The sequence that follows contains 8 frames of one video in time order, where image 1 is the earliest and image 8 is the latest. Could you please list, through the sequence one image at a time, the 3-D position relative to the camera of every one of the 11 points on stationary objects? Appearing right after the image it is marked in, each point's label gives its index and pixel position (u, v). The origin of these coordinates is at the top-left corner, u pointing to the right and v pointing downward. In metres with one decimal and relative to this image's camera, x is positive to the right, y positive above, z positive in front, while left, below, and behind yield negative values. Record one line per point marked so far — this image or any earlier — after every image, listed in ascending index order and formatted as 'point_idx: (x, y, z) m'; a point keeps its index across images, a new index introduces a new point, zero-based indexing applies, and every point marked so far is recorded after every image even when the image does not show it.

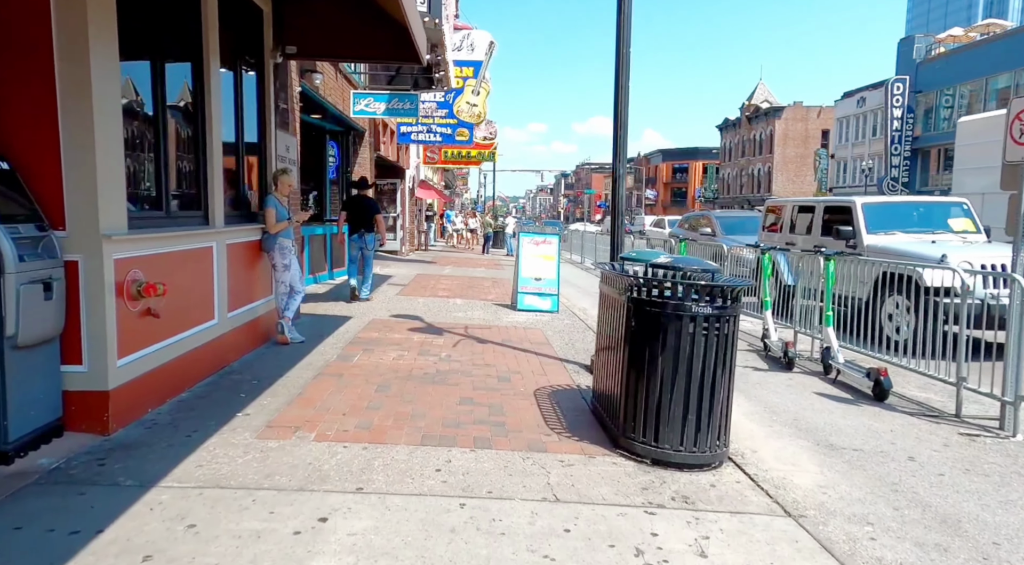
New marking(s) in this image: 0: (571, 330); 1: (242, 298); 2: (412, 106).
0: (+0.8, -0.7, +9.1) m
1: (-2.6, -0.2, +6.5) m
2: (-1.7, +3.1, +11.7) m
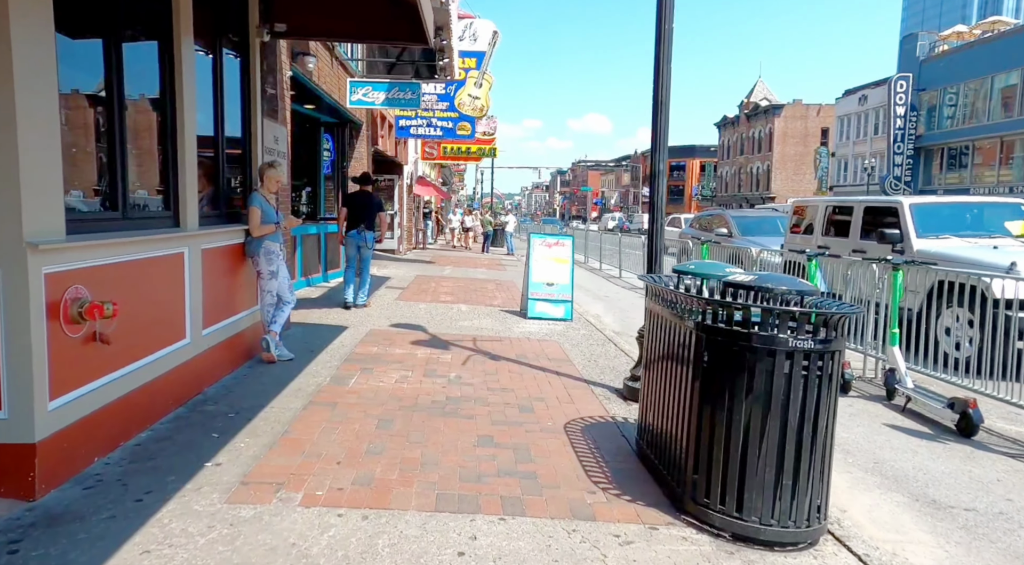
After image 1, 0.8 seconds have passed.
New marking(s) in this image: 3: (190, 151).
0: (+1.0, -0.8, +8.3) m
1: (-2.4, -0.2, +5.6) m
2: (-1.6, +3.0, +10.8) m
3: (-2.4, +1.0, +5.0) m
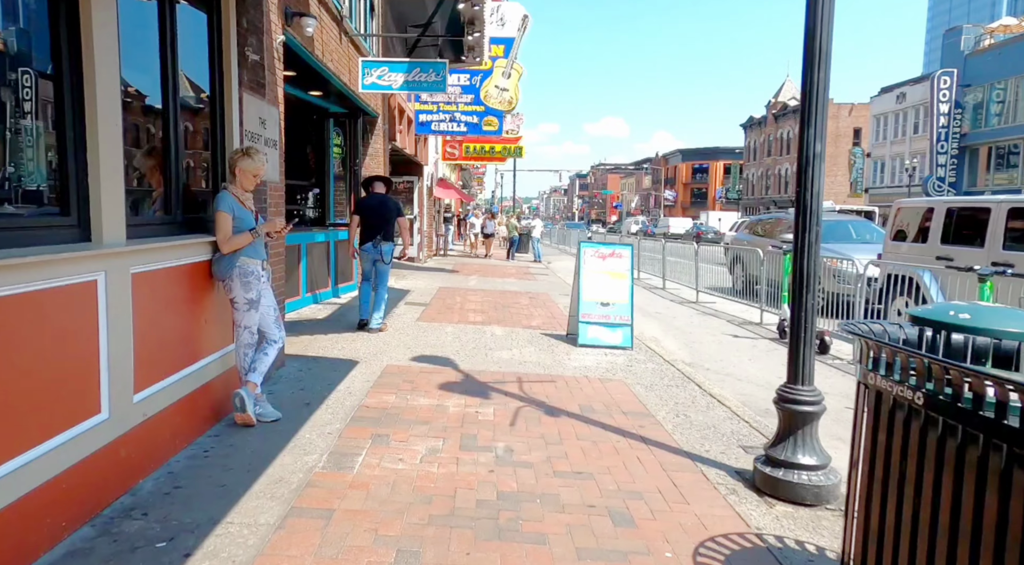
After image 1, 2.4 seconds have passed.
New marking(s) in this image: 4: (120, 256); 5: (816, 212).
0: (+1.5, -1.0, +6.5) m
1: (-2.0, -0.5, +3.9) m
2: (-1.0, +2.8, +9.1) m
3: (-2.0, +0.8, +3.3) m
4: (-1.9, +0.1, +3.3) m
5: (+1.7, +0.4, +3.6) m
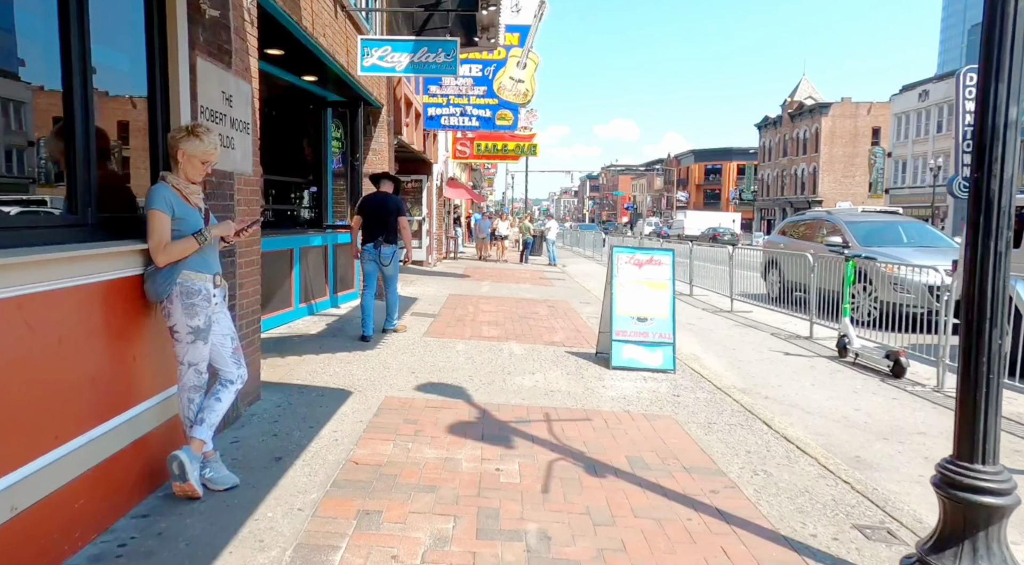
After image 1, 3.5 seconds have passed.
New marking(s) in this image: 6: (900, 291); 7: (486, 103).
0: (+1.7, -1.1, +5.3) m
1: (-1.8, -0.6, +2.8) m
2: (-0.7, +2.7, +8.0) m
3: (-1.8, +0.7, +2.2) m
4: (-1.8, 0.0, +2.2) m
5: (+1.8, +0.3, +2.5) m
6: (+4.9, -0.1, +8.6) m
7: (-0.6, +4.0, +15.0) m
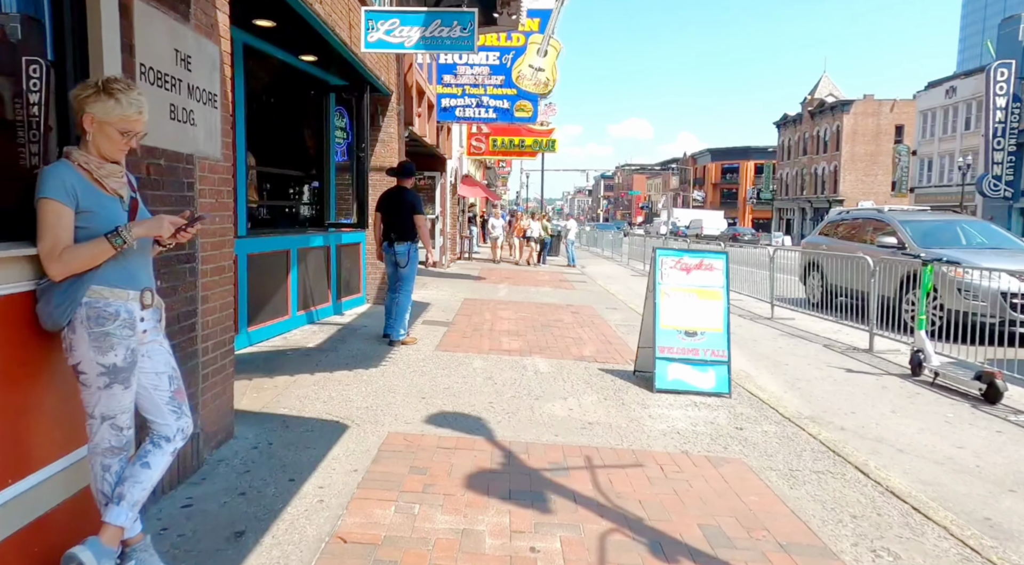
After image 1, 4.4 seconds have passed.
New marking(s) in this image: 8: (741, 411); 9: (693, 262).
0: (+1.9, -1.2, +4.2) m
1: (-1.7, -0.6, +1.8) m
2: (-0.5, +2.6, +7.0) m
3: (-1.7, +0.6, +1.2) m
4: (-1.6, 0.0, +1.2) m
5: (+2.0, +0.2, +1.4) m
6: (+5.2, -0.2, +7.5) m
7: (-0.2, +3.9, +14.0) m
8: (+1.9, -1.1, +5.5) m
9: (+1.7, +0.2, +6.2) m
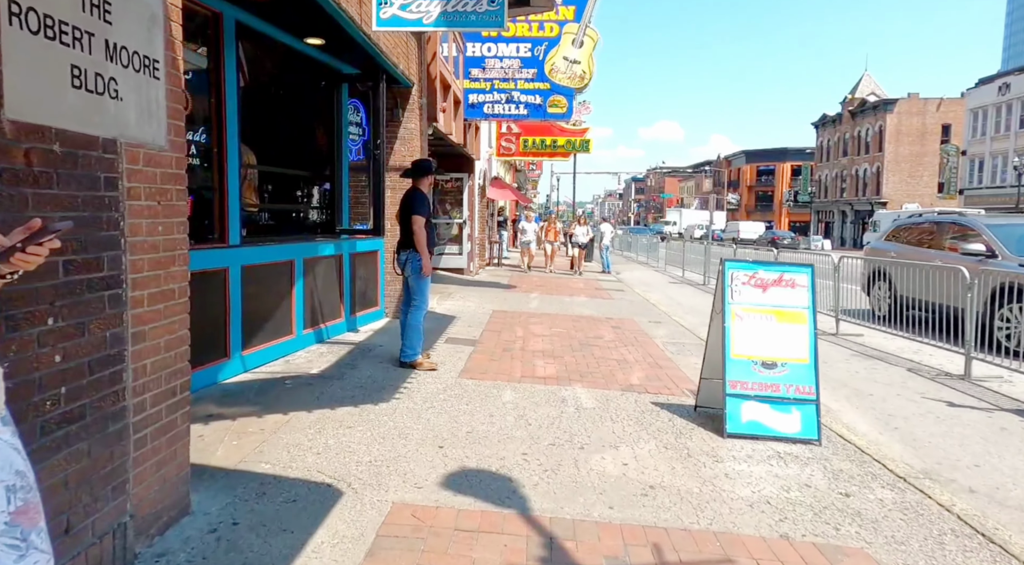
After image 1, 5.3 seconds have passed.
0: (+2.1, -1.3, +3.1) m
1: (-1.6, -0.8, +0.9) m
2: (-0.1, +2.4, +6.0) m
3: (-1.6, +0.5, +0.2) m
4: (-1.6, -0.2, +0.2) m
5: (+2.0, +0.1, +0.3) m
6: (+5.5, -0.3, +6.2) m
7: (+0.5, +3.8, +13.0) m
8: (+2.1, -1.2, +4.4) m
9: (+2.0, 0.0, +5.1) m
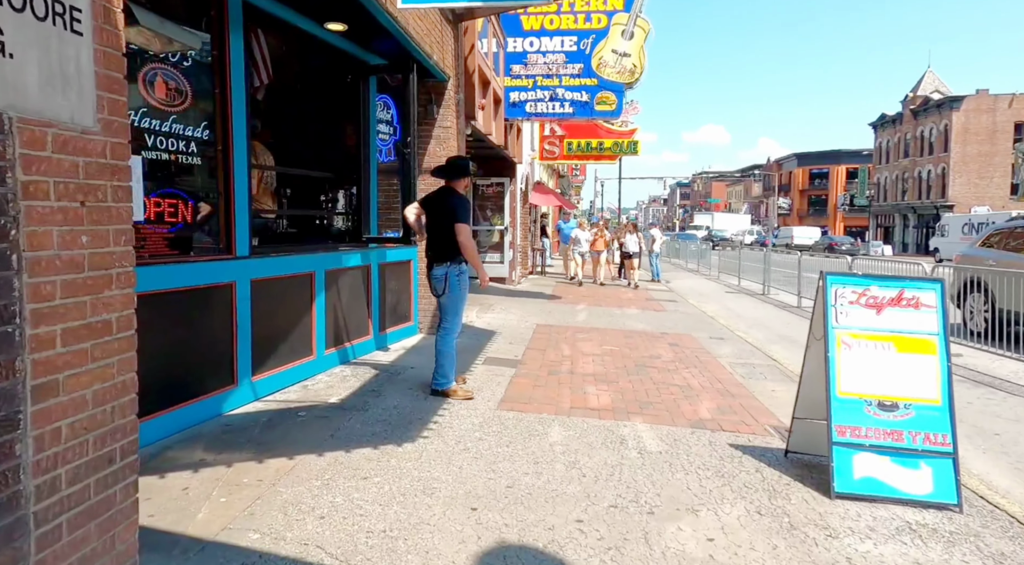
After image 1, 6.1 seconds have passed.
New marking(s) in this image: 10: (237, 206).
0: (+2.3, -1.4, +2.1) m
1: (-1.5, -0.8, +0.1) m
2: (+0.2, +2.3, +5.1) m
3: (-1.6, +0.4, -0.6) m
4: (-1.6, -0.2, -0.6) m
5: (+2.0, 0.0, -0.7) m
6: (+5.9, -0.5, +5.0) m
7: (+1.3, +3.6, +12.1) m
8: (+2.4, -1.3, +3.3) m
9: (+2.3, -0.1, +4.1) m
10: (-2.2, +0.6, +5.4) m
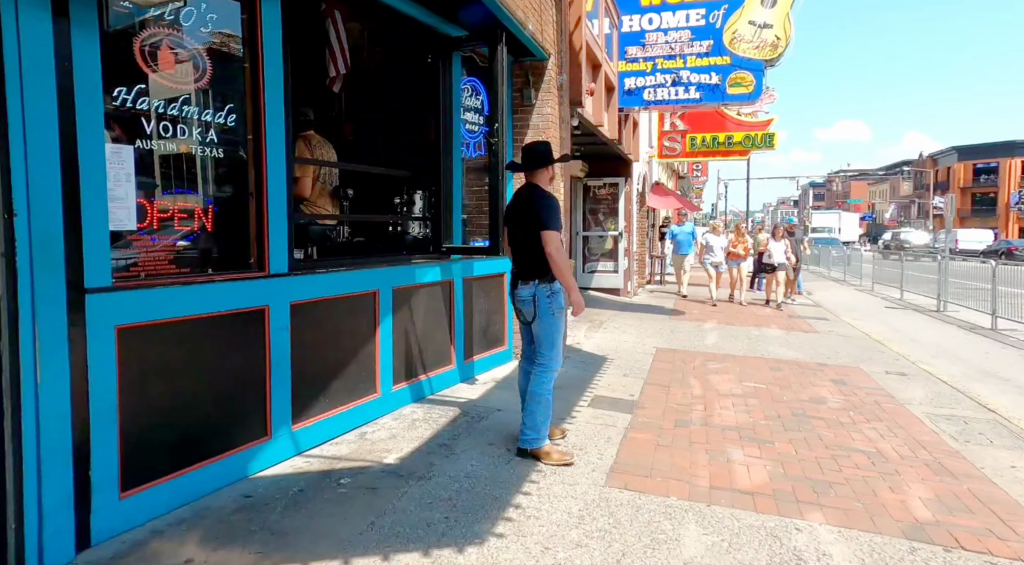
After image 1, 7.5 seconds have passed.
0: (+2.3, -1.5, +0.2) m
1: (-1.7, -0.9, -1.2) m
2: (+0.8, +2.2, +3.5) m
3: (-1.9, +0.3, -1.7) m
4: (-1.9, -0.3, -1.8) m
5: (+1.6, -0.1, -2.5) m
6: (+6.4, -0.6, +2.4) m
7: (+3.0, +3.3, +10.3) m
8: (+2.7, -1.4, +1.4) m
9: (+2.7, -0.2, +2.2) m
10: (-1.5, +0.5, +4.2) m
